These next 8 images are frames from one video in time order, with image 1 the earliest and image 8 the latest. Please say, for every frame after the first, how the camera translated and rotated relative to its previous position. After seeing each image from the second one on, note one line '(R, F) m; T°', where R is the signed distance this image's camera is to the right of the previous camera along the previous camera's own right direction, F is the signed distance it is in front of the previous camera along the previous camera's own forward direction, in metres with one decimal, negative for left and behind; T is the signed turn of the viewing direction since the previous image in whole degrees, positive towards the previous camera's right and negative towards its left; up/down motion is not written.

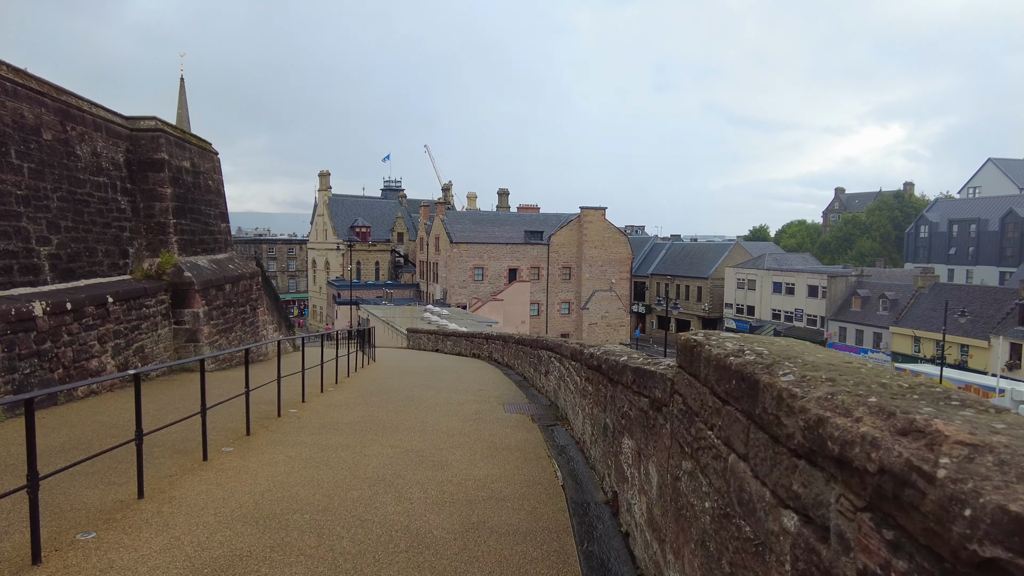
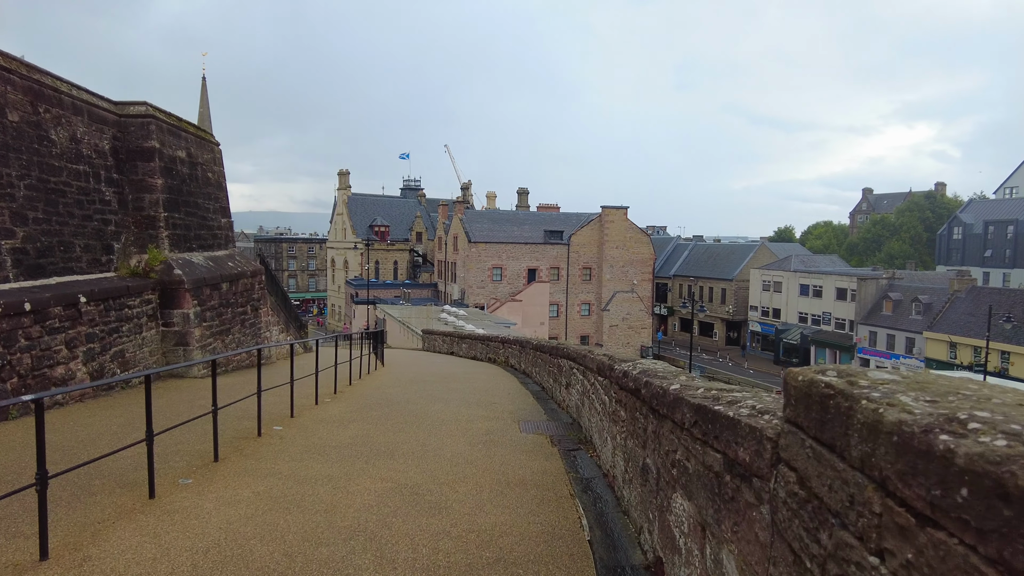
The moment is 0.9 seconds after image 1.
(0.0, +1.0) m; -2°
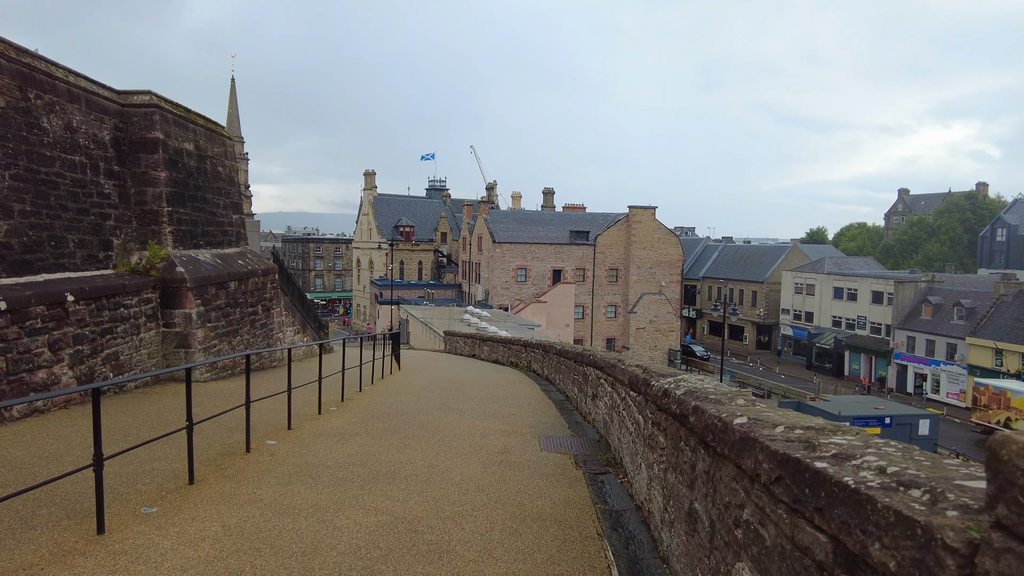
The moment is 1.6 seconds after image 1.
(0.0, +0.8) m; -2°
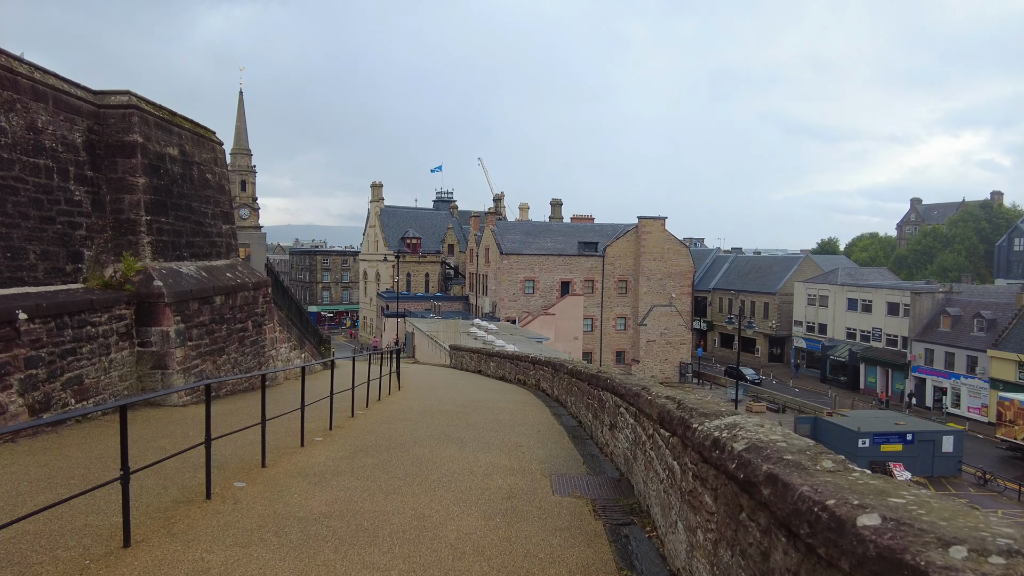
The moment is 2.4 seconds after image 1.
(0.0, +0.8) m; -1°
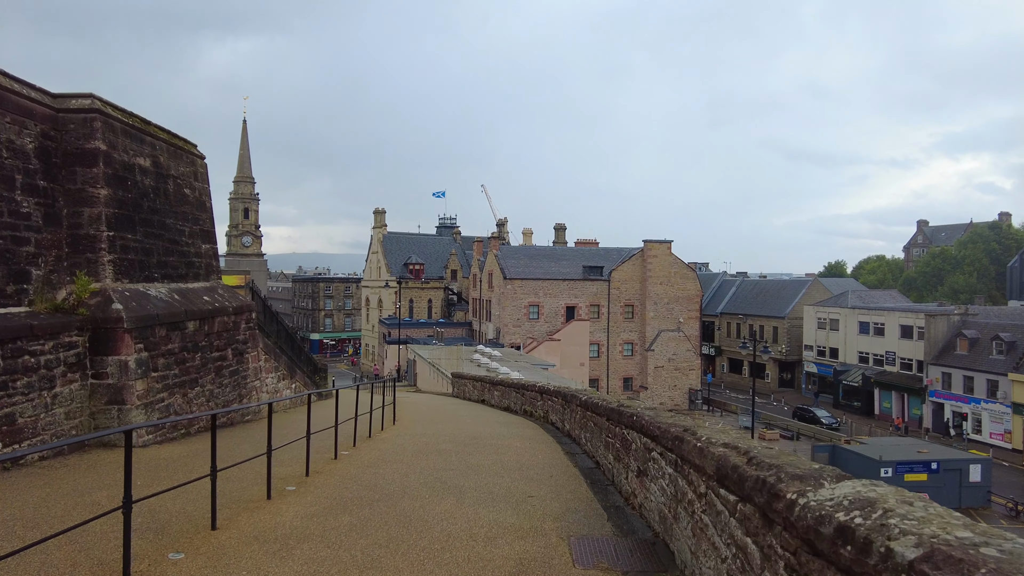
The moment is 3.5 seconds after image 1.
(0.0, +1.1) m; 0°
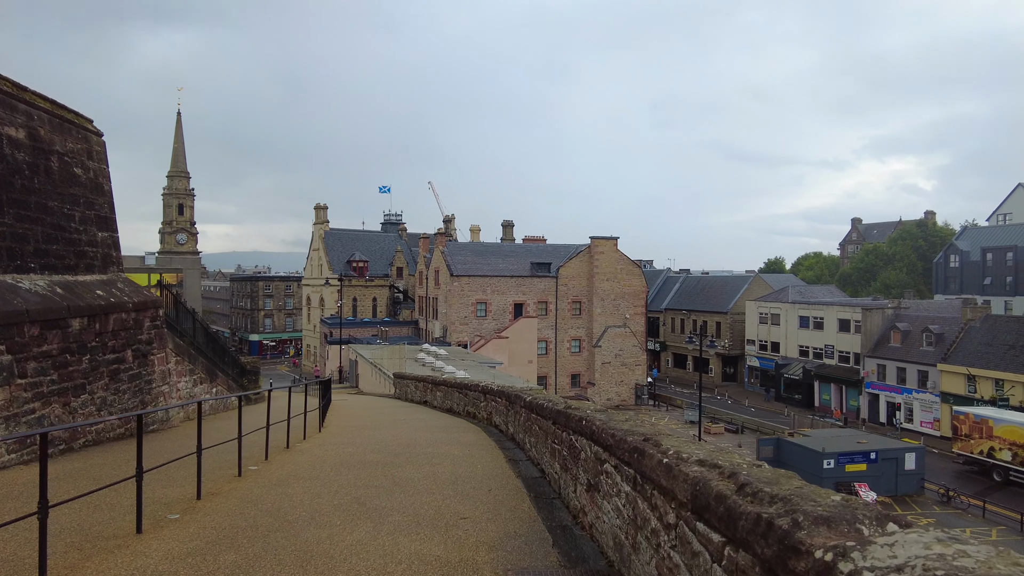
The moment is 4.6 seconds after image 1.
(+0.2, +0.9) m; +5°
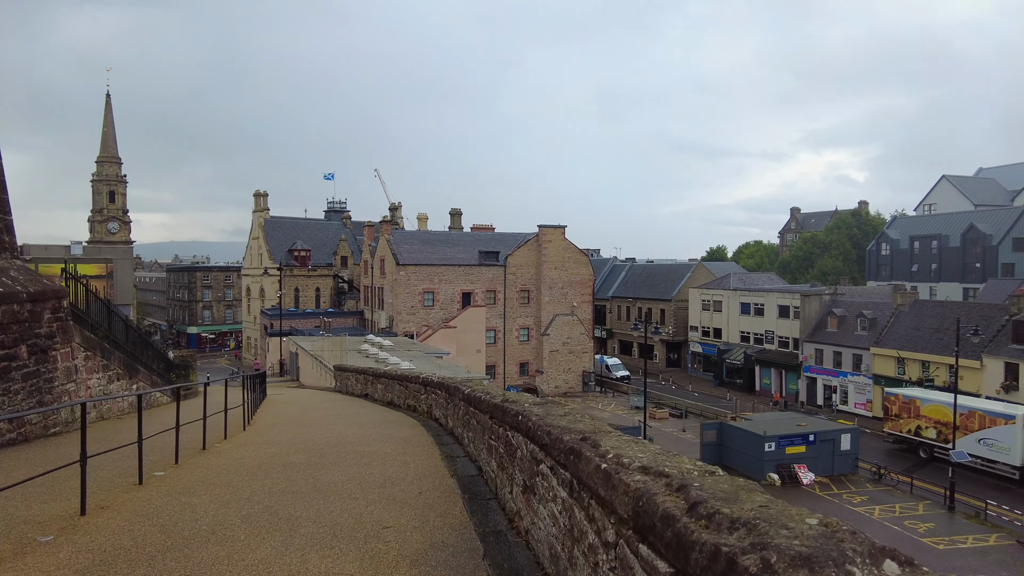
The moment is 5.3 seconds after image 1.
(+0.2, +0.5) m; +4°
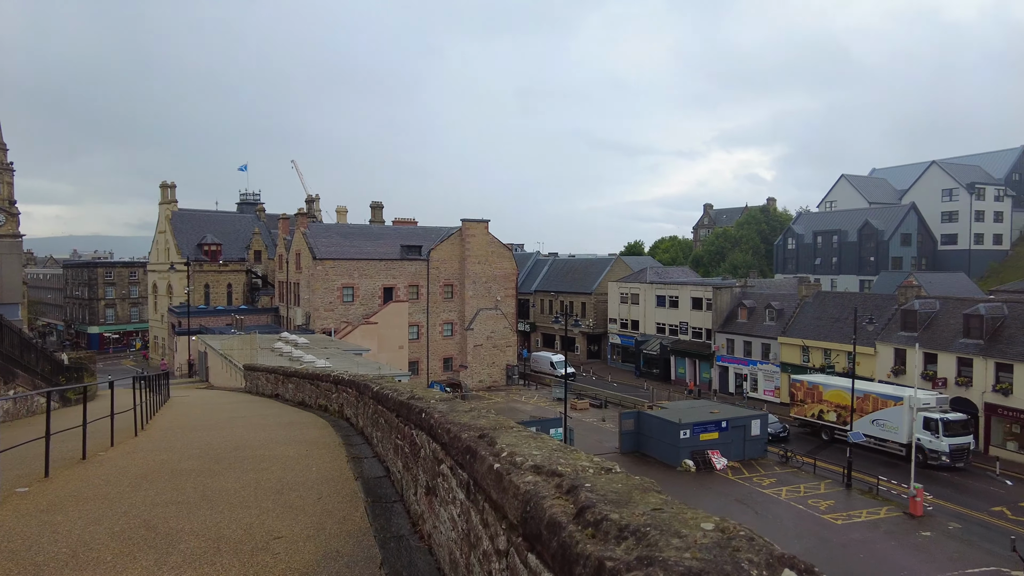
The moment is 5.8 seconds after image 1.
(+0.2, +0.2) m; +7°
